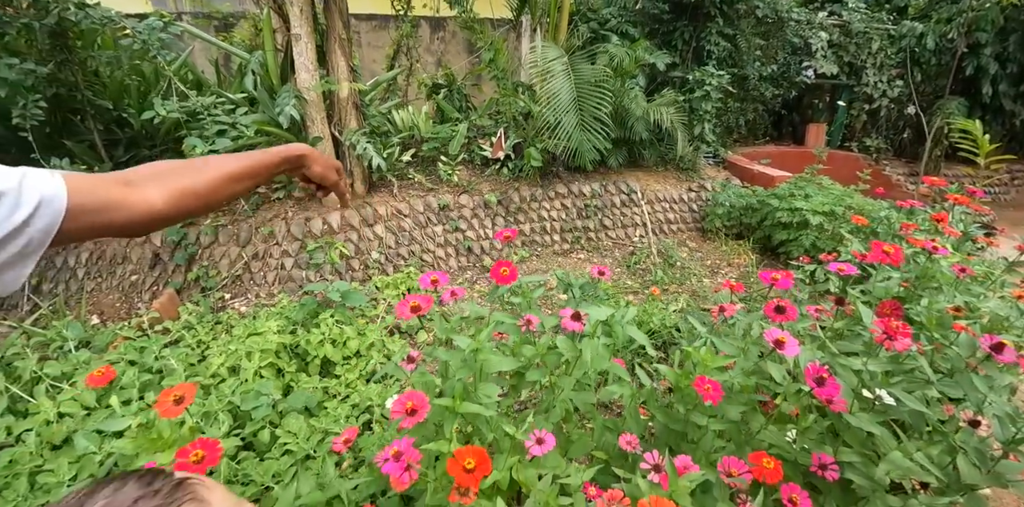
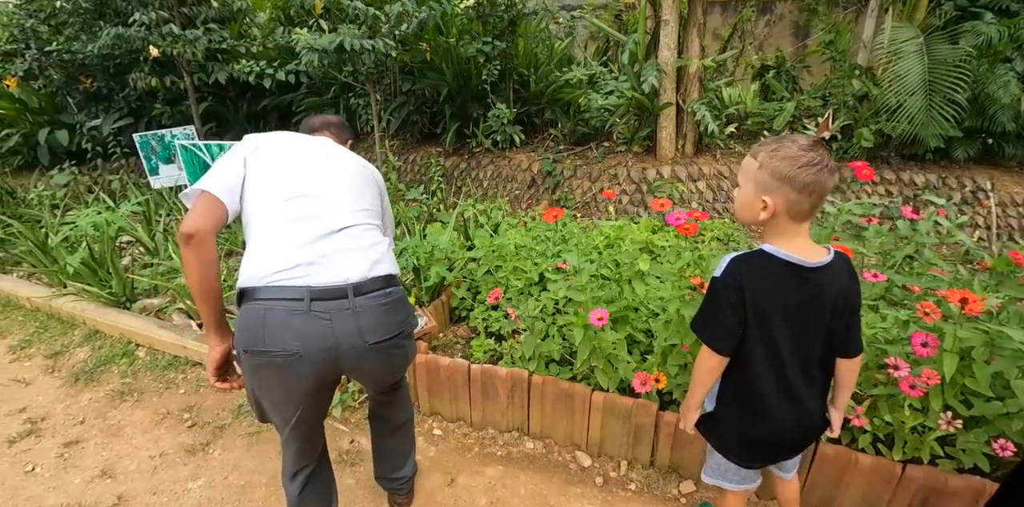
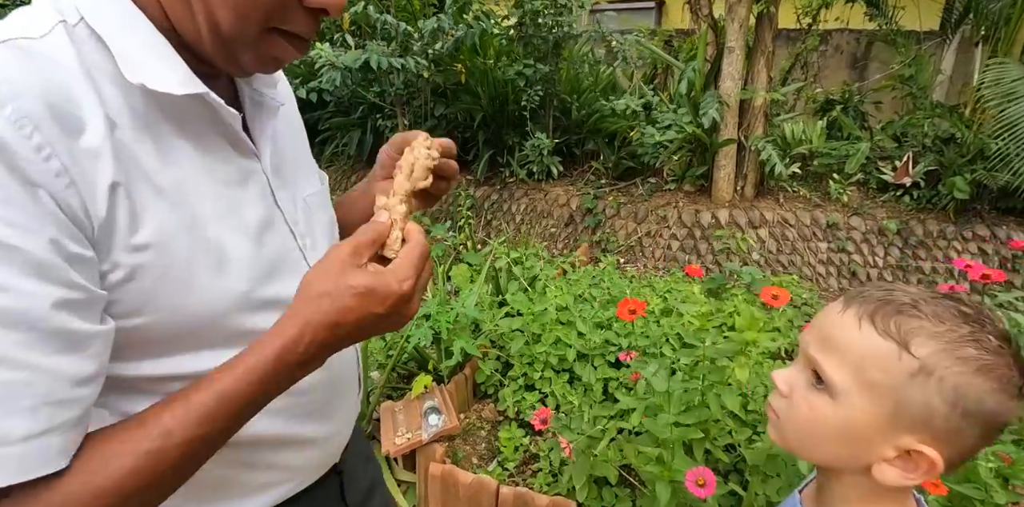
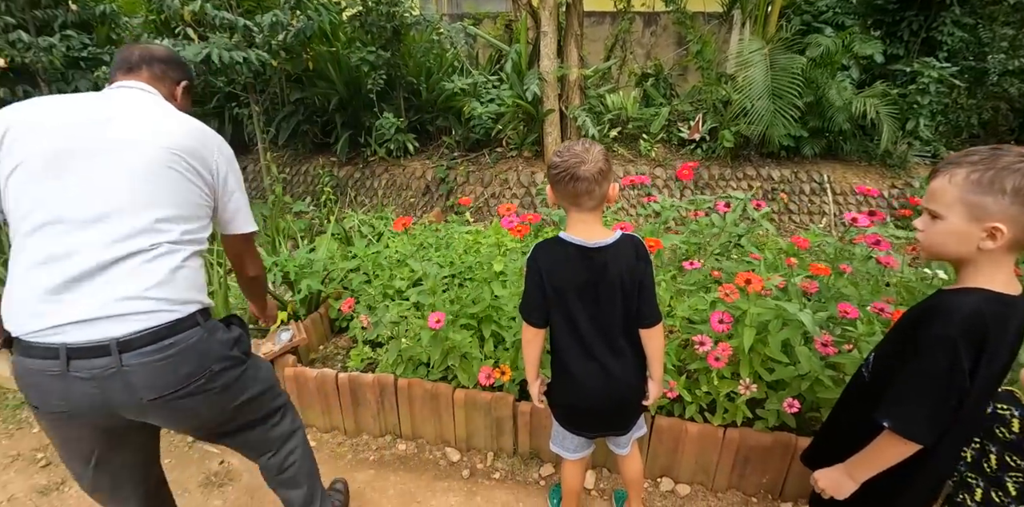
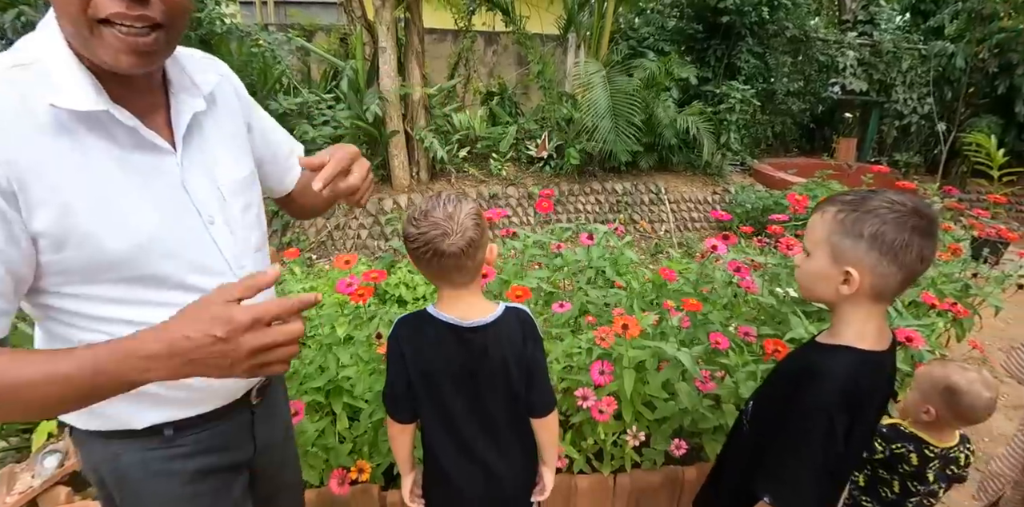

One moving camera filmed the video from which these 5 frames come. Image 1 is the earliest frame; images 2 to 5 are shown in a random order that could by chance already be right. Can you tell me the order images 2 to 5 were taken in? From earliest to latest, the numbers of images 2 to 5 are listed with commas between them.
5, 4, 2, 3
